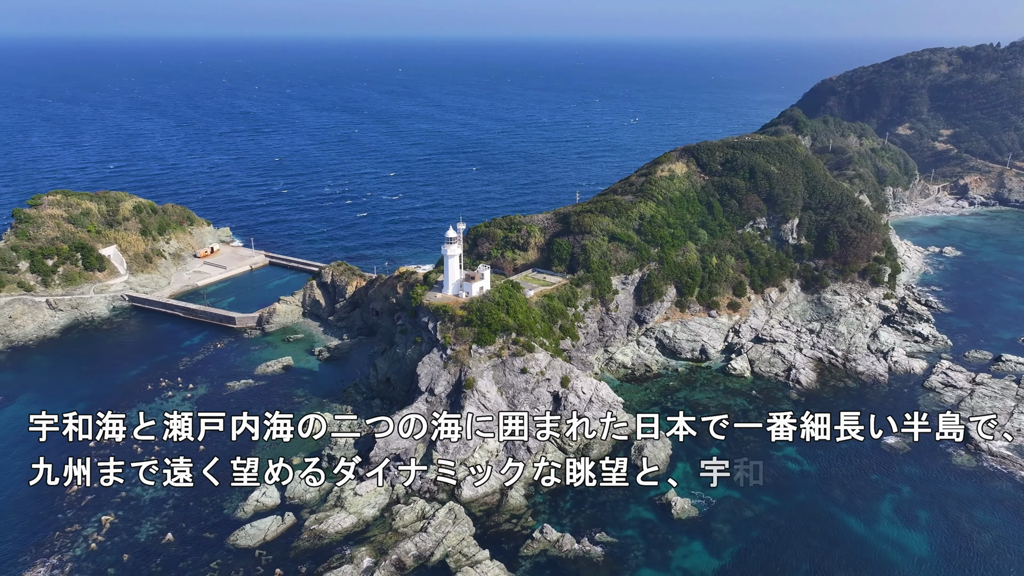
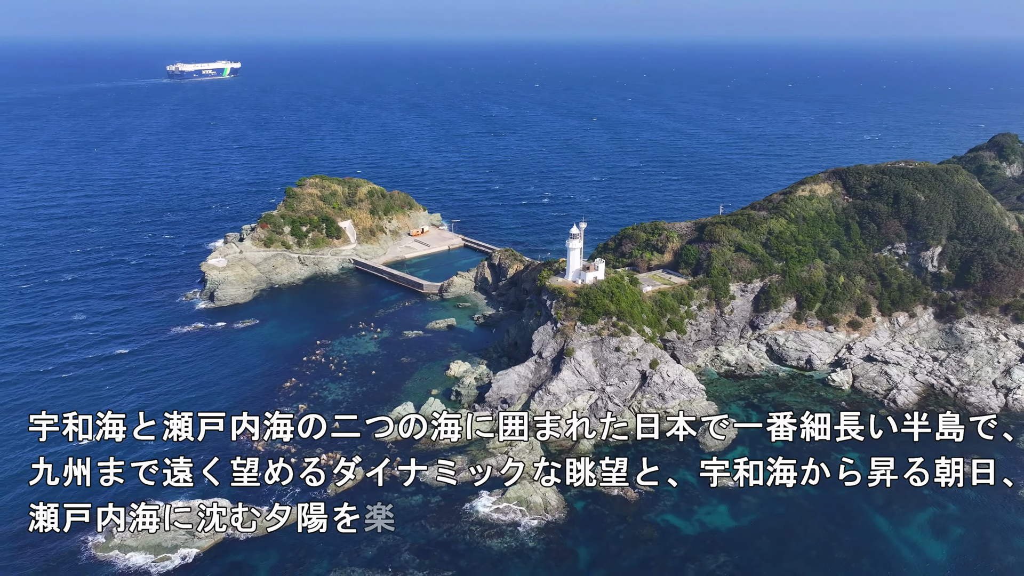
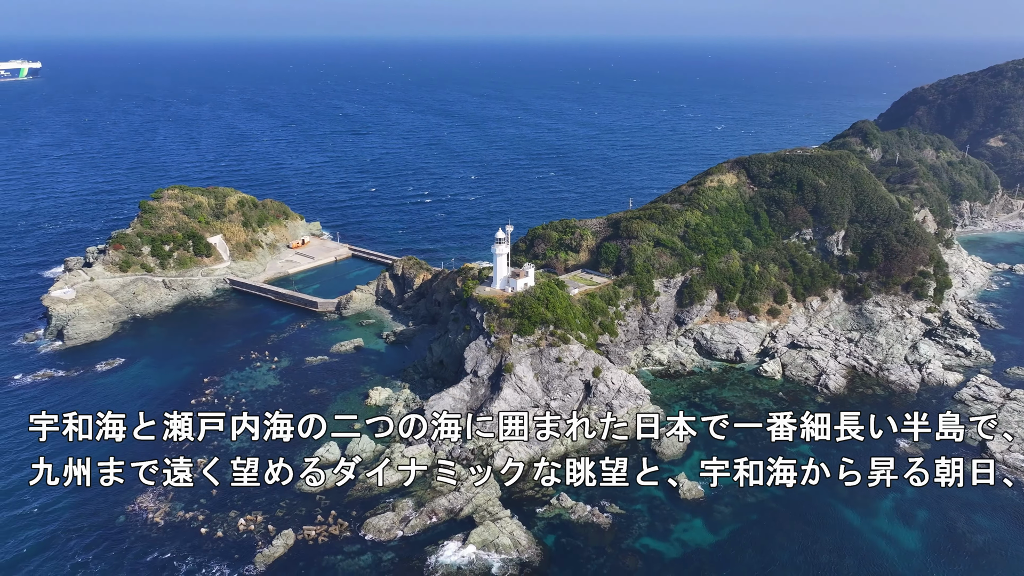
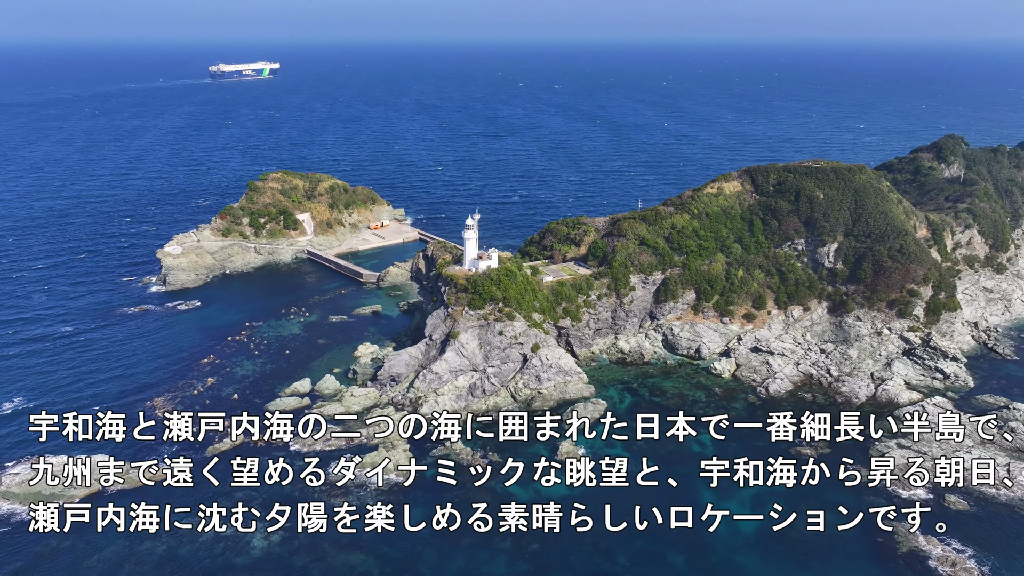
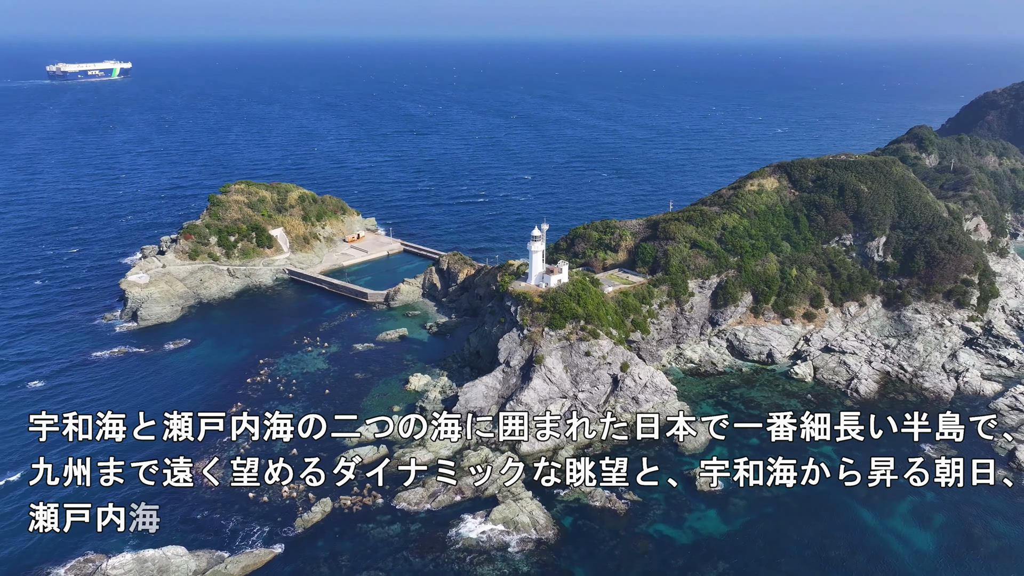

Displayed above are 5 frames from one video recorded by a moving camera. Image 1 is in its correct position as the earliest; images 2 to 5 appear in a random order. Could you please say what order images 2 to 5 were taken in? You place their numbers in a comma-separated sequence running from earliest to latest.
3, 5, 2, 4
